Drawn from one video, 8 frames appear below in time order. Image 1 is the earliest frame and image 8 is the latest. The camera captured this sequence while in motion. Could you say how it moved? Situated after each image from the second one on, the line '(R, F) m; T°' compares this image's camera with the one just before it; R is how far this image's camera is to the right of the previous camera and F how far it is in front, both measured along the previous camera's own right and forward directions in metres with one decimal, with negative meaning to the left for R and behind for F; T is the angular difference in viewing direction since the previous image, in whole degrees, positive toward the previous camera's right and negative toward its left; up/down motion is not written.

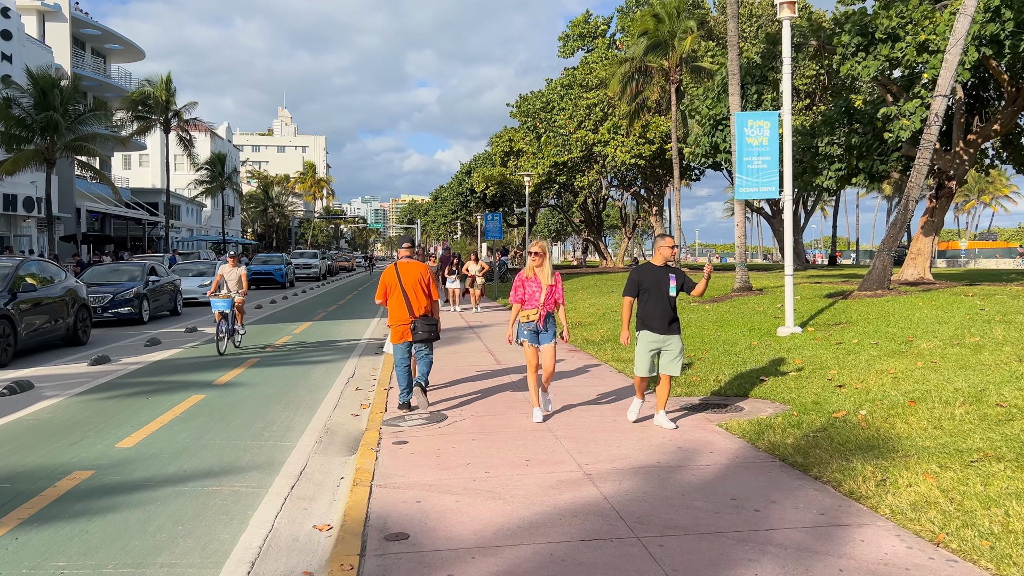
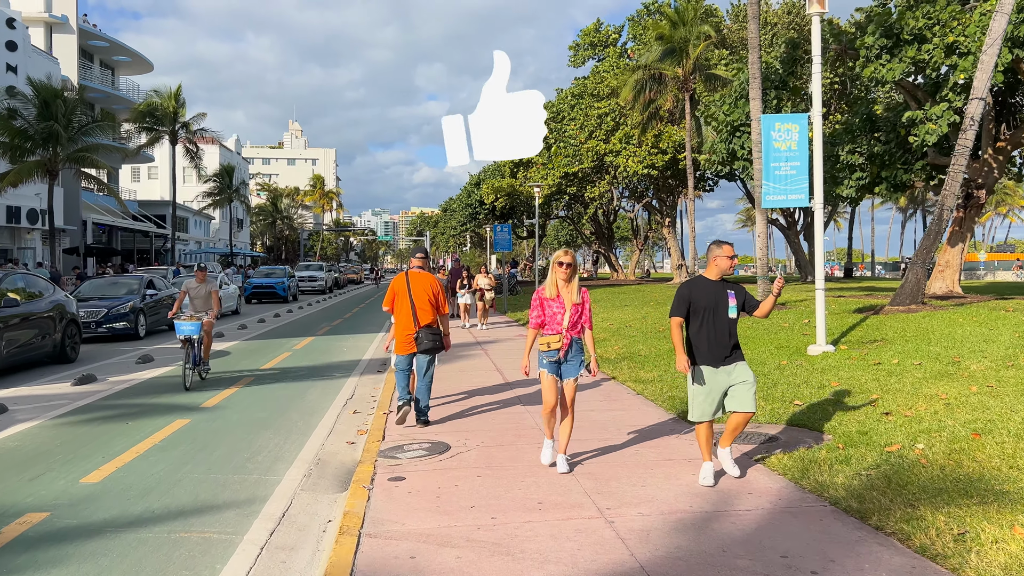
(0.0, +0.7) m; -1°
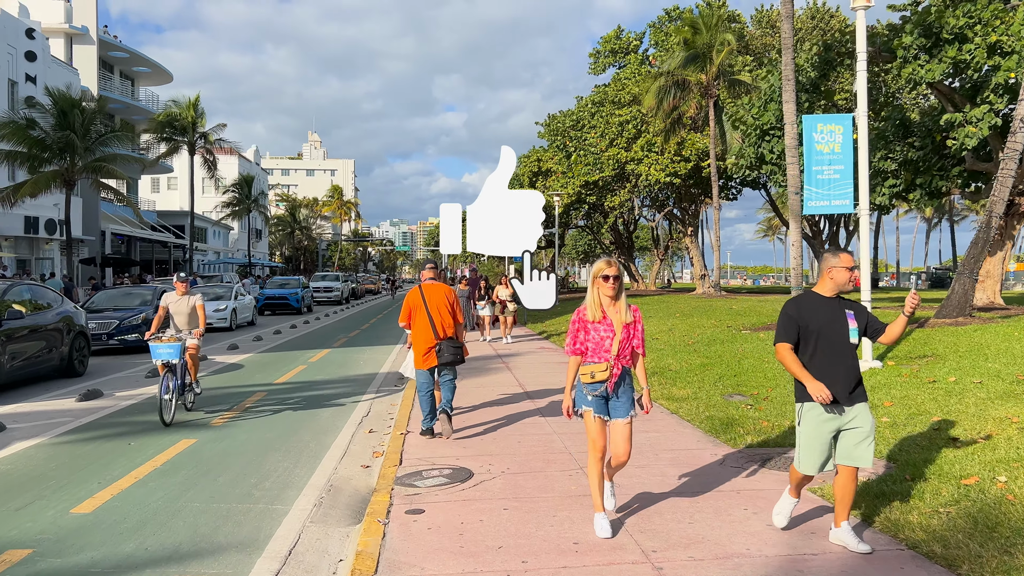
(-0.1, +0.5) m; -1°
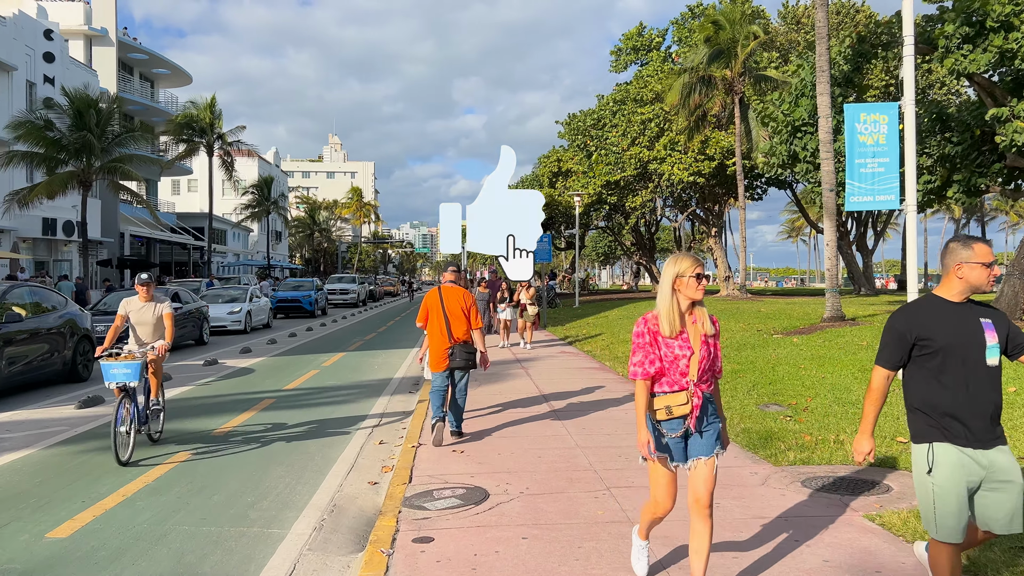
(0.0, +0.5) m; -1°
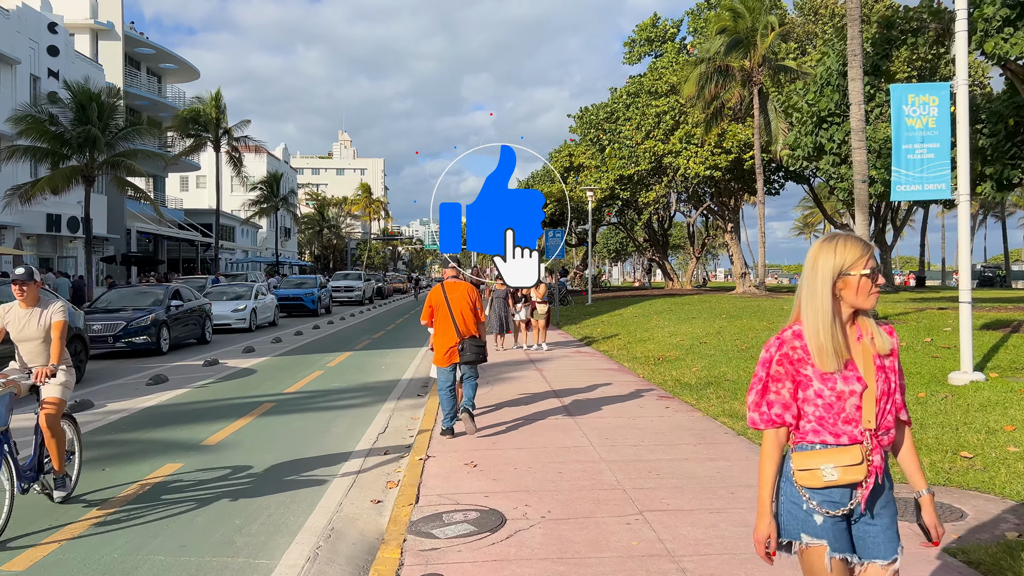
(-0.1, +0.6) m; -1°
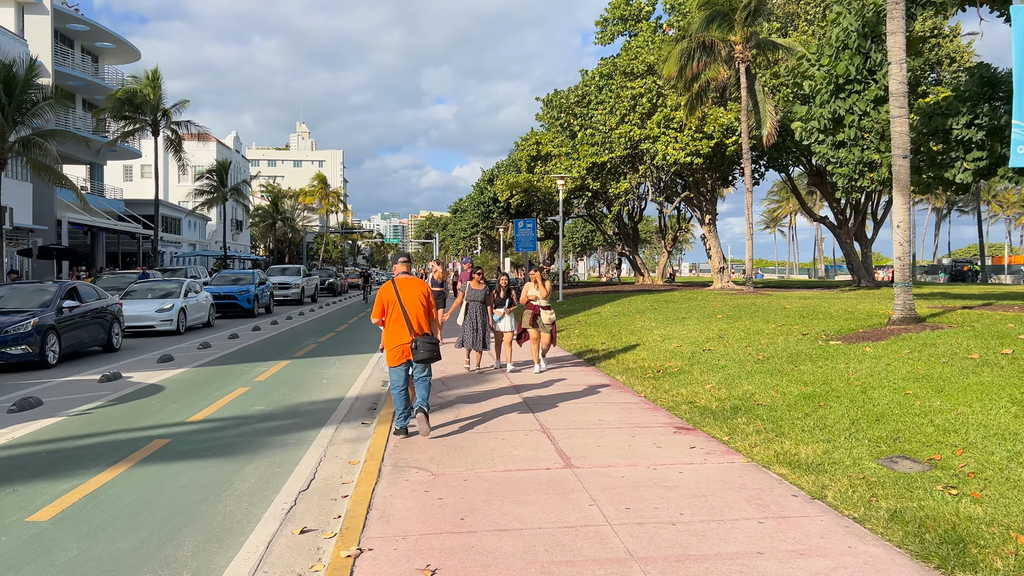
(-0.1, +2.3) m; +3°
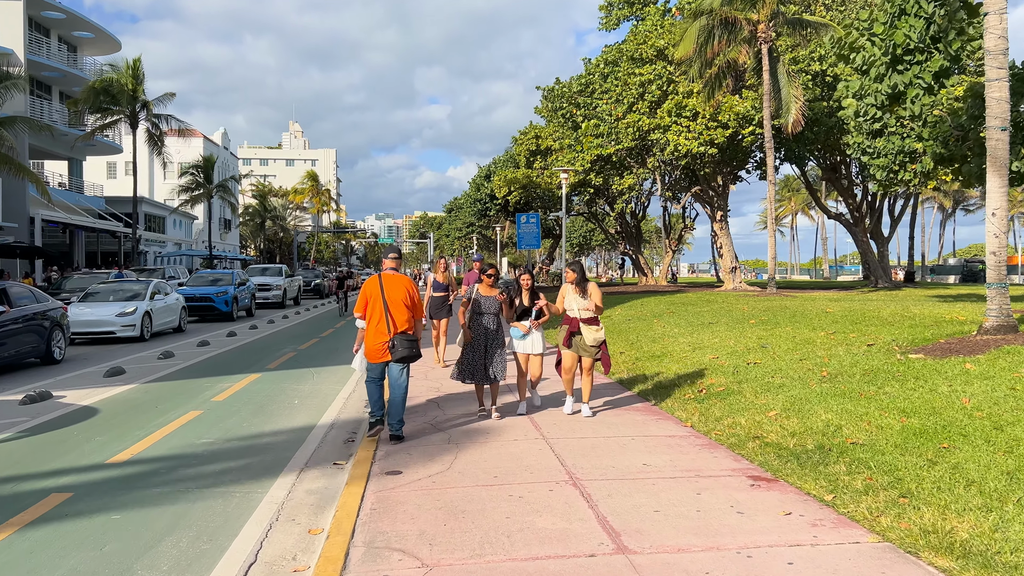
(-0.2, +1.8) m; 0°
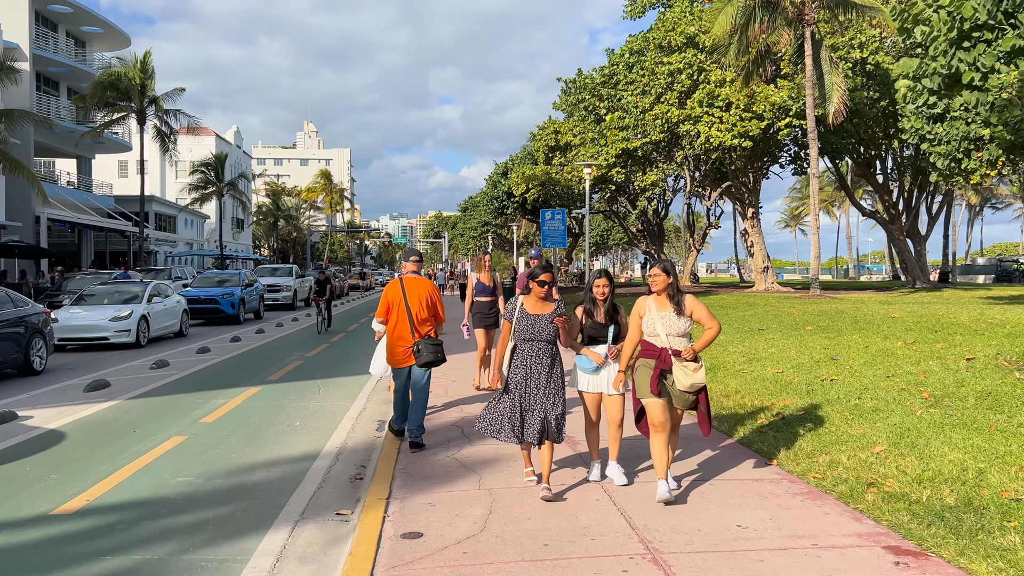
(-0.2, +1.3) m; -1°
